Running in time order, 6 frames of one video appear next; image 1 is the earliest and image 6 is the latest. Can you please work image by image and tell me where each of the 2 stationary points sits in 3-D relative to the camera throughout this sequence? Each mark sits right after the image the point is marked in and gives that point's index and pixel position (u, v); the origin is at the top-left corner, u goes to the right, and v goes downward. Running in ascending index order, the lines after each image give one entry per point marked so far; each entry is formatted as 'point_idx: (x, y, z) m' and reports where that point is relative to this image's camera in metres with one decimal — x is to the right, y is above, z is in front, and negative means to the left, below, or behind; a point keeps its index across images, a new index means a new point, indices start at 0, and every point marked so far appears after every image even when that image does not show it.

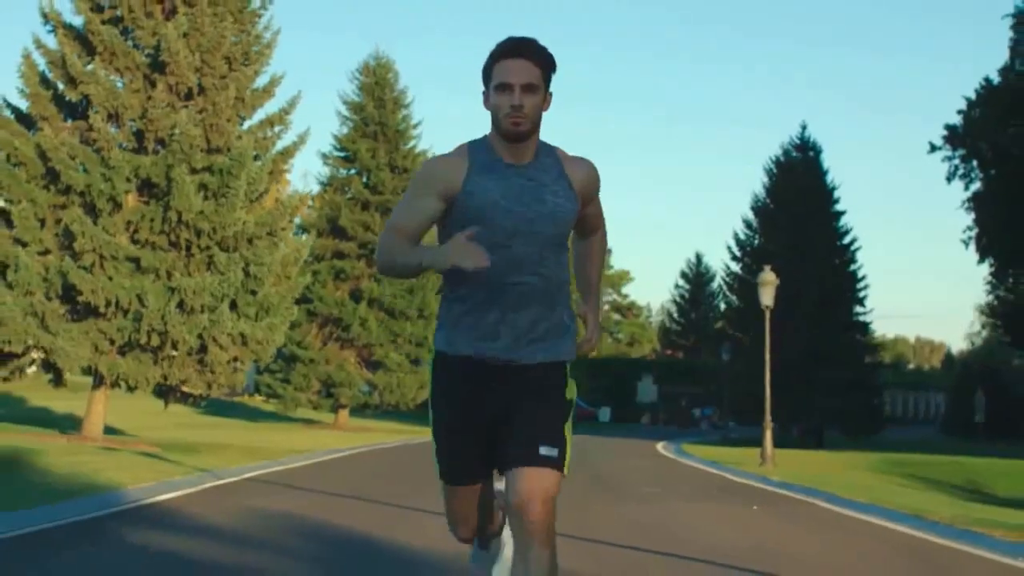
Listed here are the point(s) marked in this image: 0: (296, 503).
0: (-2.1, -2.2, +14.1) m
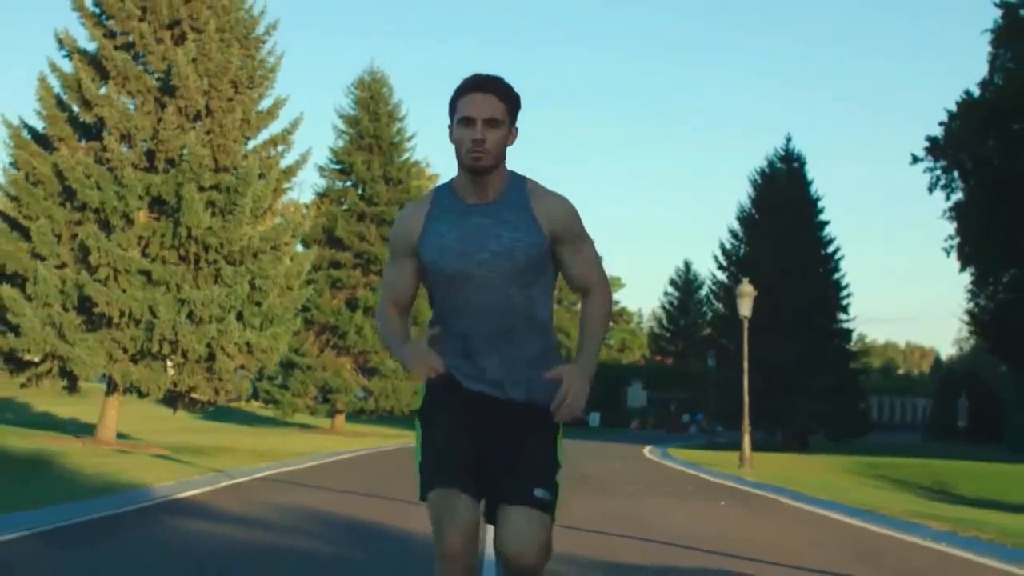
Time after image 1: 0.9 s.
0: (-2.3, -2.4, +15.7) m
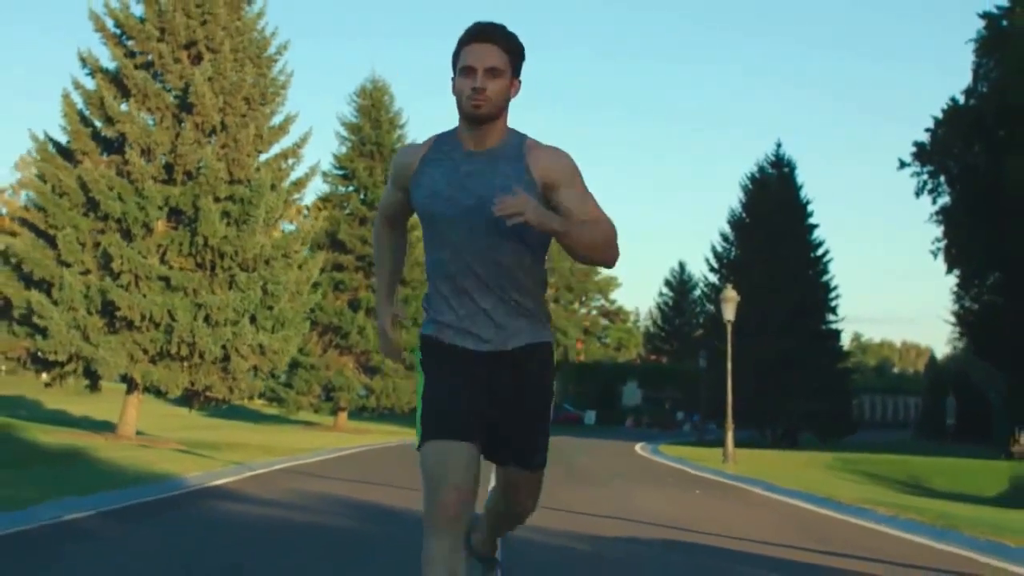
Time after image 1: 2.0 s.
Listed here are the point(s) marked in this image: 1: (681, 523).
0: (-2.3, -2.6, +17.6) m
1: (+1.9, -2.6, +15.2) m
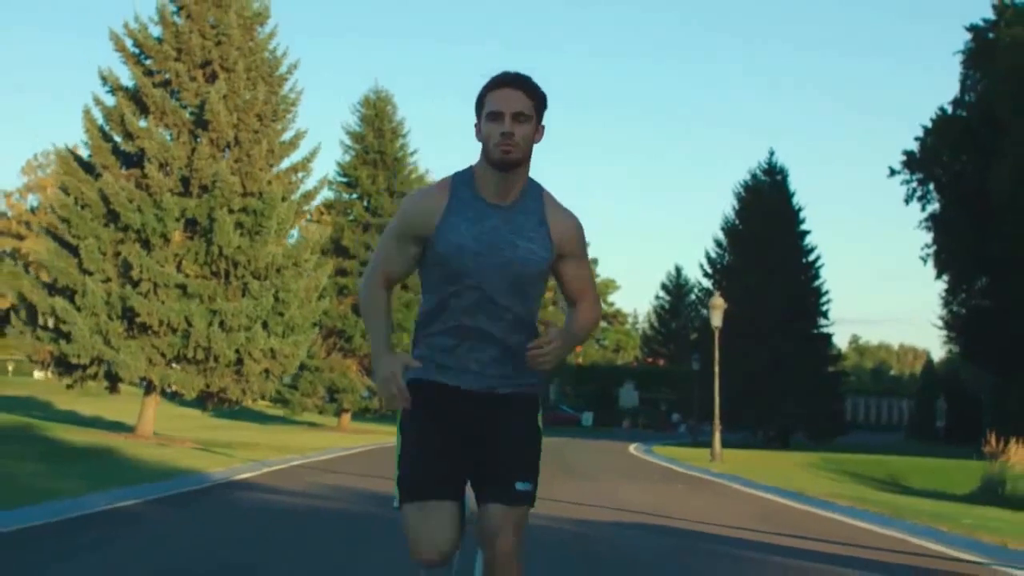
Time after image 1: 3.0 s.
0: (-2.4, -2.7, +19.3) m
1: (+1.9, -2.8, +16.9) m
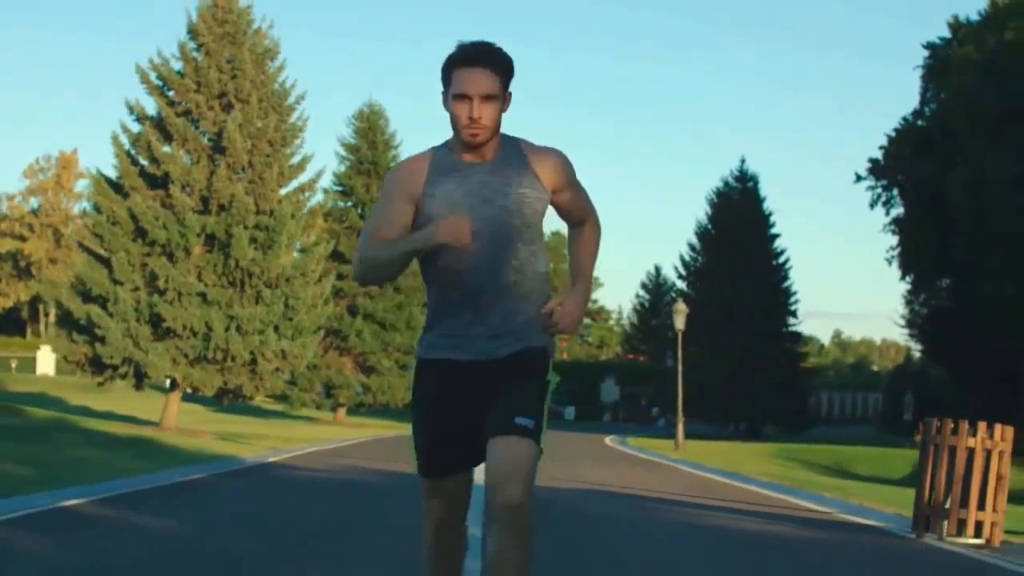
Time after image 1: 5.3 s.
0: (-2.6, -3.0, +23.4) m
1: (+1.7, -3.1, +21.0) m
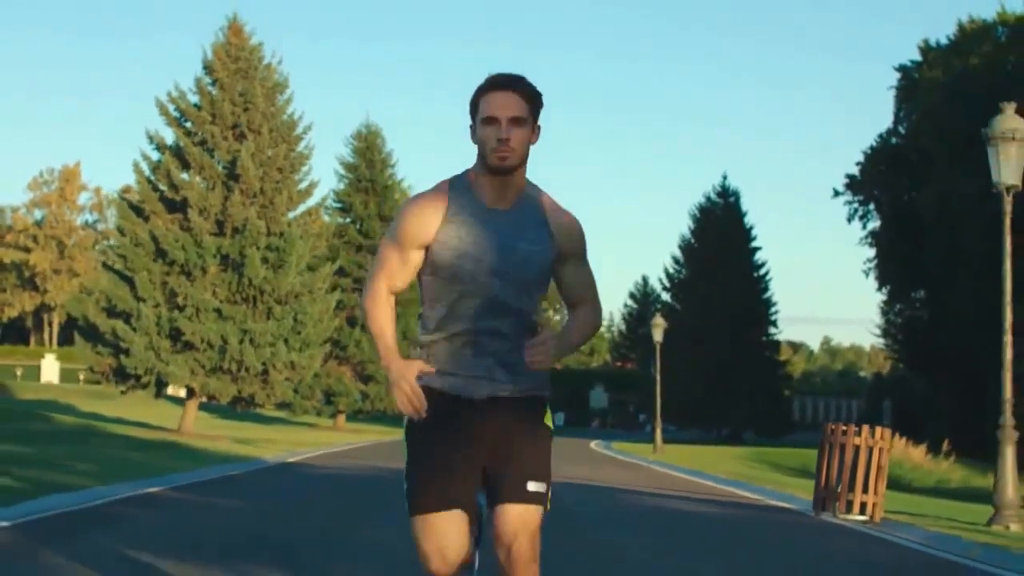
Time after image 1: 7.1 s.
0: (-2.8, -3.4, +26.6) m
1: (+1.5, -3.5, +24.2) m
